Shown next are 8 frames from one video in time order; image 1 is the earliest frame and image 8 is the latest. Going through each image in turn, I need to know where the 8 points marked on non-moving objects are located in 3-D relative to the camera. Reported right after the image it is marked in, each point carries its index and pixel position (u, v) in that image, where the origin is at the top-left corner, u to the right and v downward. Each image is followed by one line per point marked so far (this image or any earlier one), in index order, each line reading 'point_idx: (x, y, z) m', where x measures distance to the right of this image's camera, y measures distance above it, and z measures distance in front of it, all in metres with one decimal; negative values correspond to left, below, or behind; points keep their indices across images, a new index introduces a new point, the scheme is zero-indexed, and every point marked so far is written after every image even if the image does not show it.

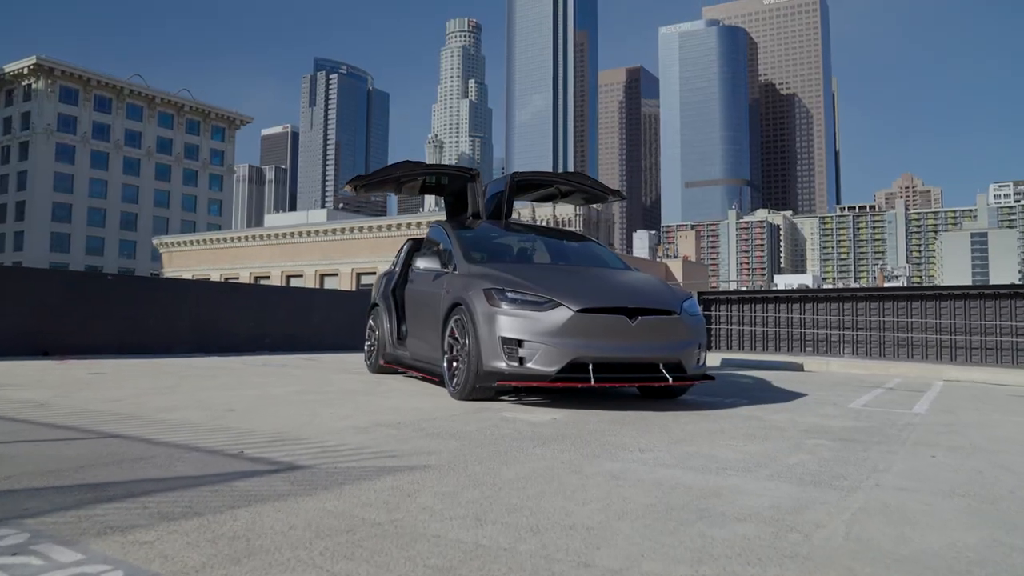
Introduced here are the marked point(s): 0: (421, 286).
0: (-0.7, 0.0, +7.1) m
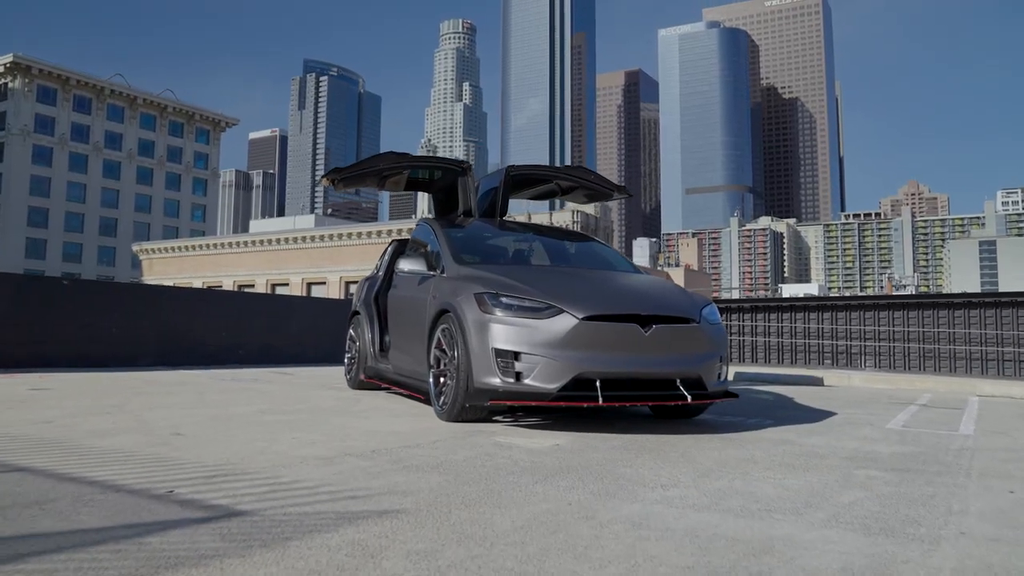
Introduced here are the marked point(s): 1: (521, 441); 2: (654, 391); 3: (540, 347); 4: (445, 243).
0: (-0.7, 0.0, +6.4) m
1: (0.0, -0.7, +4.6) m
2: (+0.8, -0.5, +5.1) m
3: (+0.2, -0.3, +5.0) m
4: (-0.4, +0.3, +6.2) m
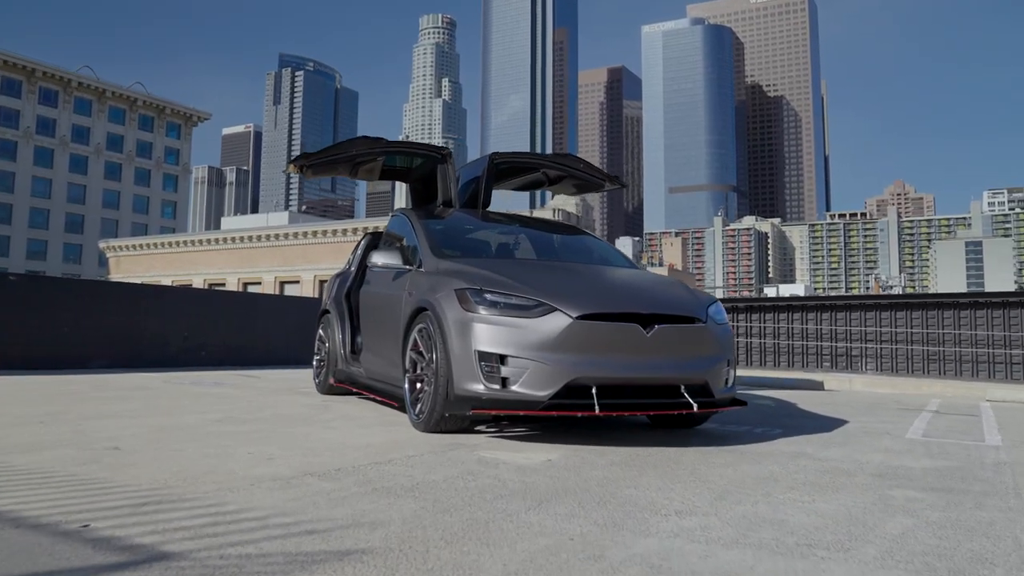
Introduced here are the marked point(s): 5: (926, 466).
0: (-0.8, 0.0, +5.8) m
1: (0.0, -0.7, +4.1) m
2: (+0.7, -0.5, +4.6) m
3: (+0.1, -0.3, +4.4) m
4: (-0.5, +0.3, +5.6) m
5: (+1.8, -0.8, +4.3) m
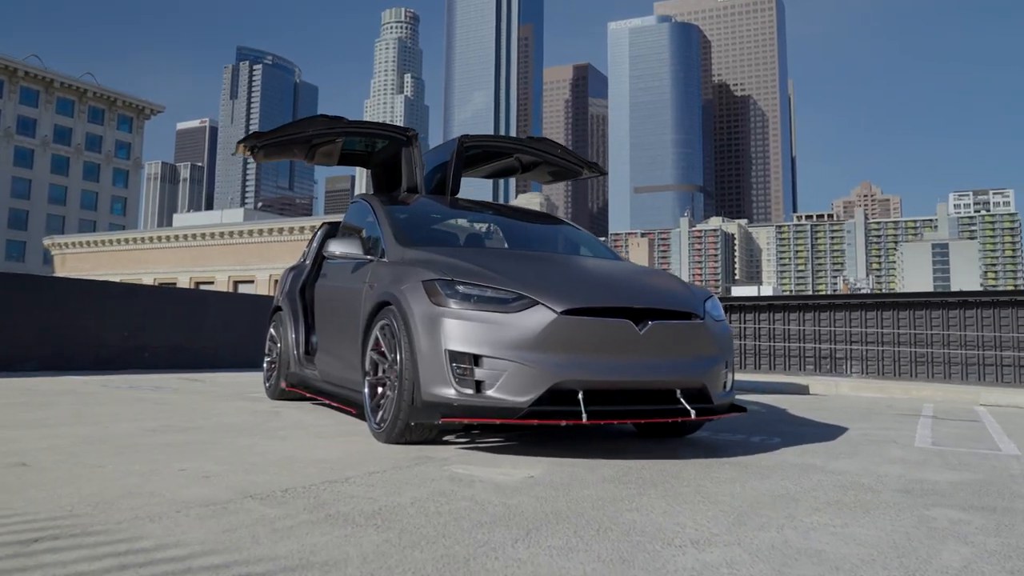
0: (-0.9, 0.0, +5.2) m
1: (-0.1, -0.7, +3.5) m
2: (+0.6, -0.5, +4.1) m
3: (0.0, -0.2, +3.9) m
4: (-0.7, +0.3, +5.1) m
5: (+1.7, -0.7, +3.8) m
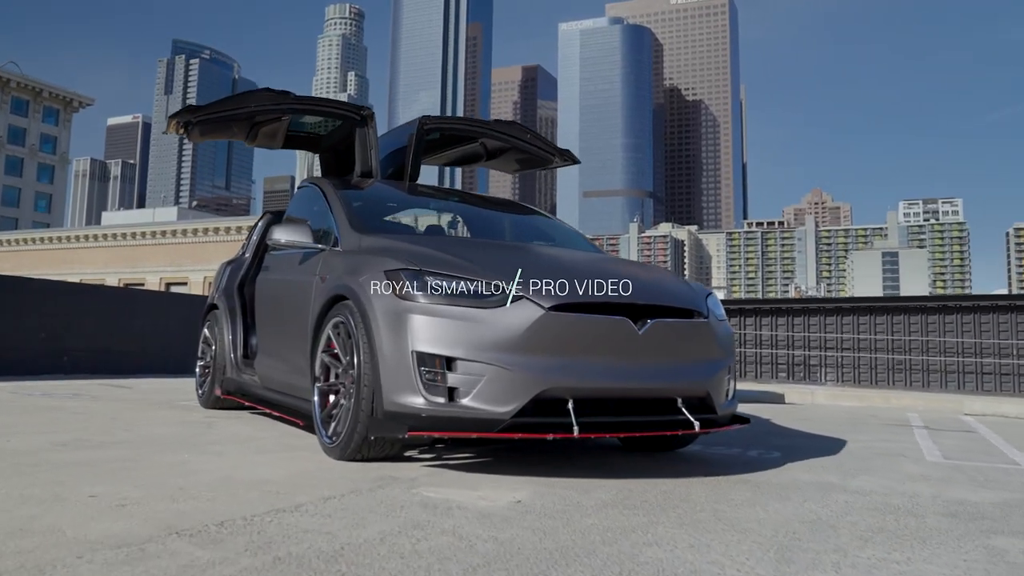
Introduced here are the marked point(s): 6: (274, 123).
0: (-1.1, +0.1, +4.6) m
1: (-0.1, -0.6, +3.0) m
2: (+0.5, -0.5, +3.5) m
3: (-0.1, -0.2, +3.3) m
4: (-0.8, +0.4, +4.5) m
5: (+1.7, -0.7, +3.4) m
6: (-1.3, +0.9, +5.3) m
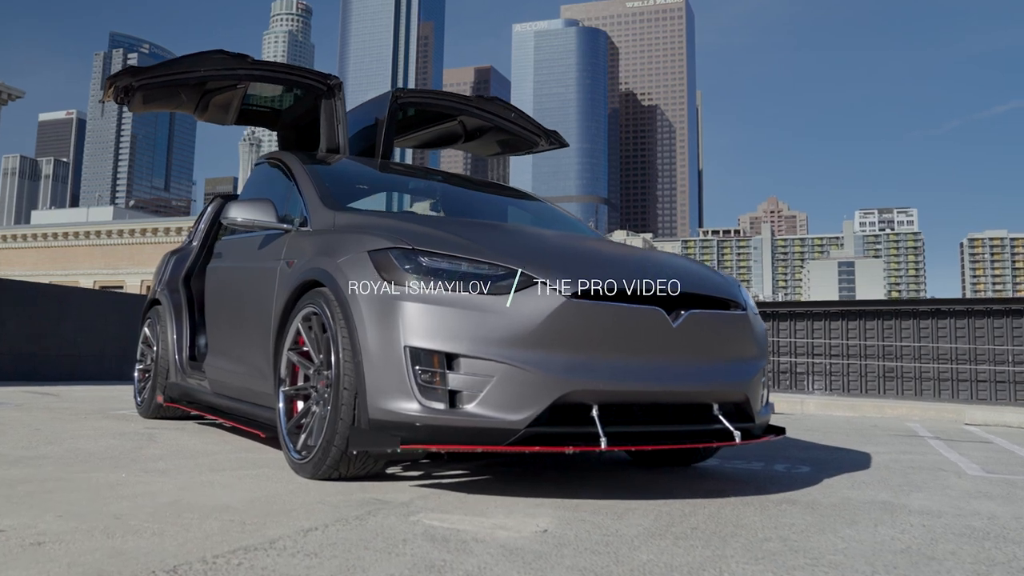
0: (-1.1, +0.1, +4.0) m
1: (-0.1, -0.6, +2.4) m
2: (+0.5, -0.4, +3.0) m
3: (0.0, -0.2, +2.7) m
4: (-0.8, +0.4, +3.9) m
5: (+1.7, -0.7, +2.9) m
6: (-1.4, +0.9, +4.7) m
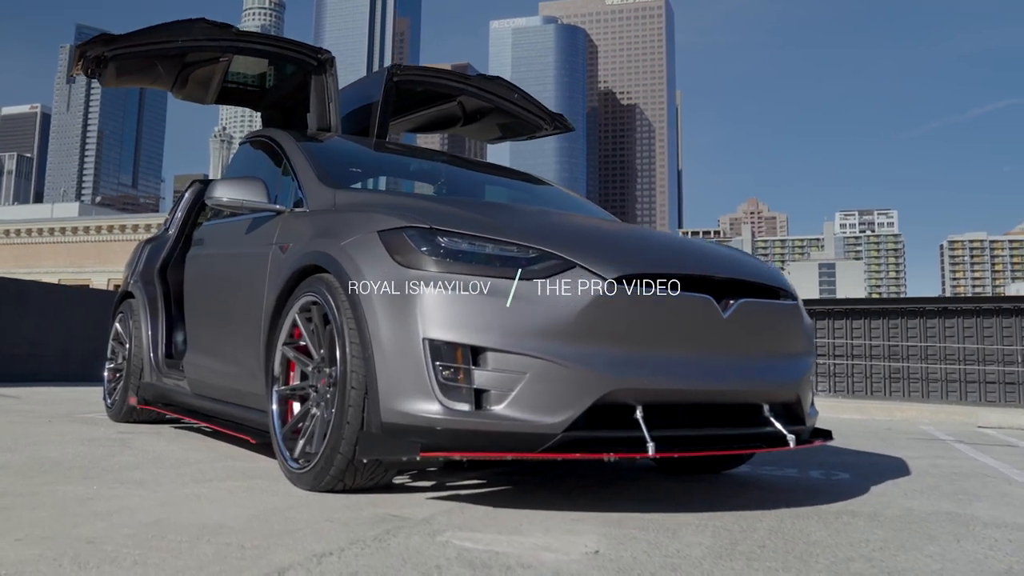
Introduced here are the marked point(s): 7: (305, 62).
0: (-1.1, +0.1, +3.6) m
1: (0.0, -0.5, +2.0) m
2: (+0.6, -0.4, +2.6) m
3: (0.0, -0.1, +2.4) m
4: (-0.8, +0.5, +3.5) m
5: (+1.8, -0.7, +2.6) m
6: (-1.3, +1.0, +4.3) m
7: (-0.9, +1.0, +4.2) m
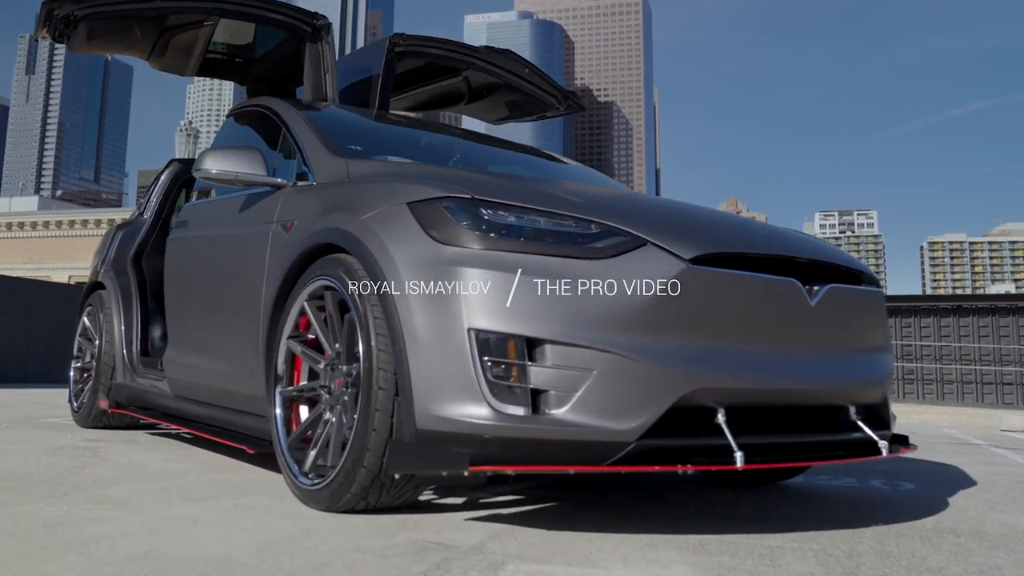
0: (-1.0, +0.2, +3.2) m
1: (+0.2, -0.5, +1.6) m
2: (+0.7, -0.3, +2.3) m
3: (+0.2, -0.1, +2.0) m
4: (-0.7, +0.5, +3.1) m
5: (+1.9, -0.6, +2.3) m
6: (-1.3, +1.0, +3.9) m
7: (-0.8, +1.0, +3.8) m
